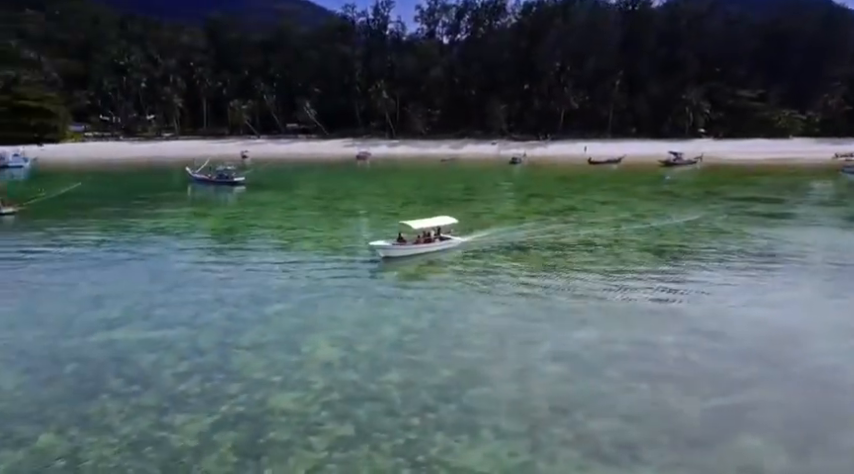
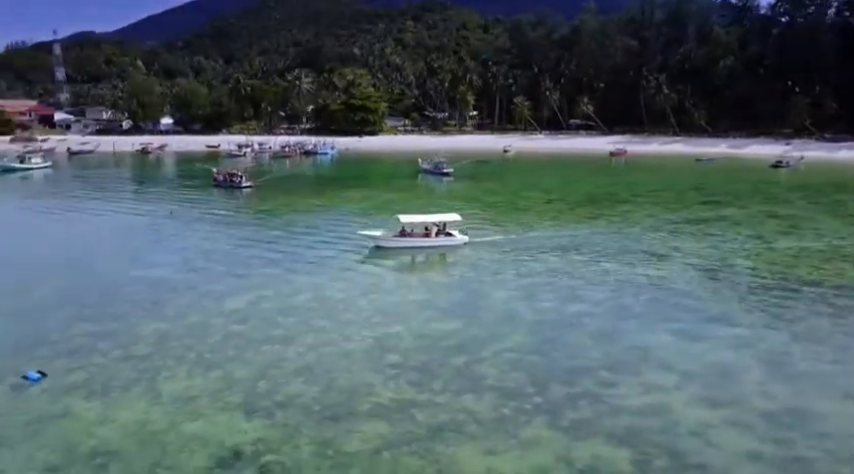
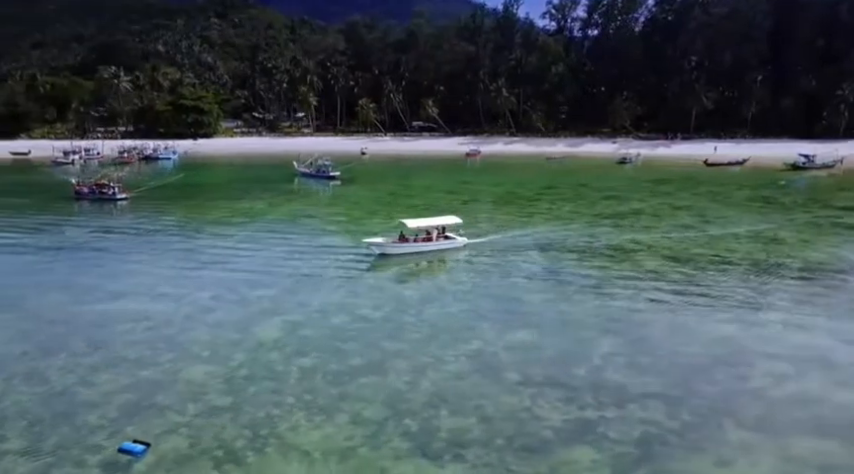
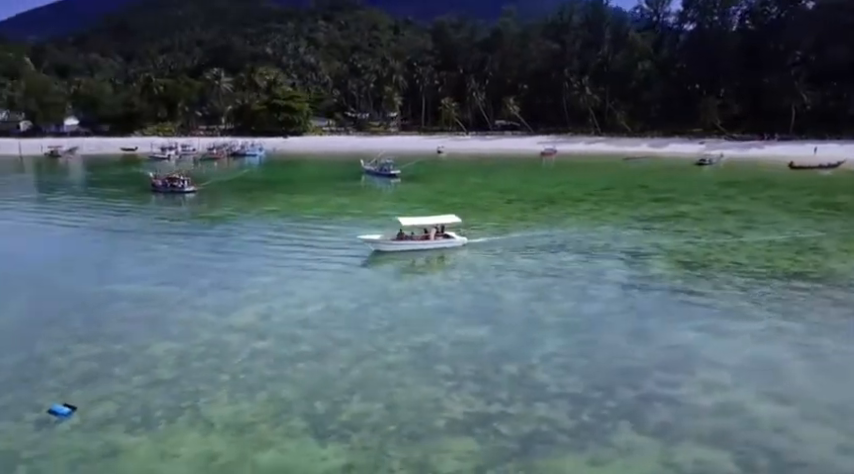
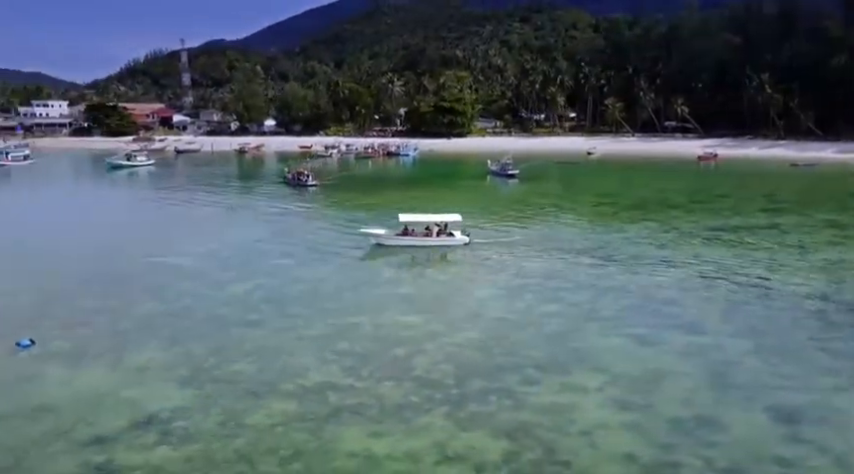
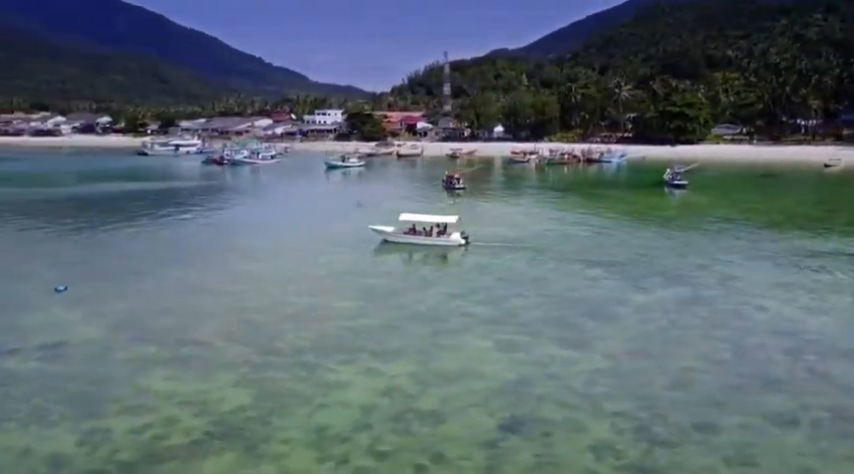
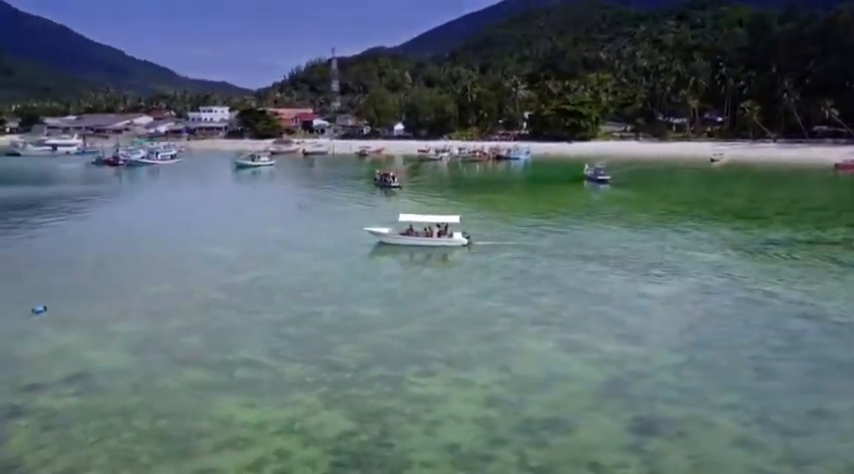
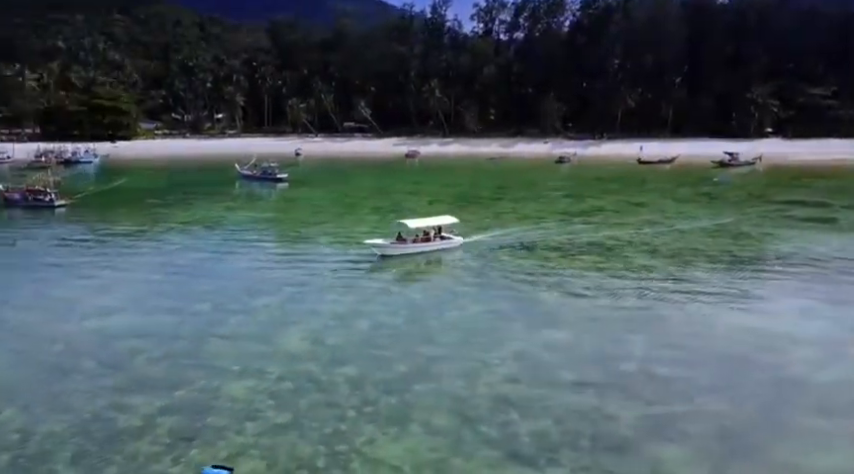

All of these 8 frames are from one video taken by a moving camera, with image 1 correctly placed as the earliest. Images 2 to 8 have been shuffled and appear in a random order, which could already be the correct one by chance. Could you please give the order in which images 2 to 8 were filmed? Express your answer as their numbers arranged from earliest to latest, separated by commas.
8, 3, 4, 2, 5, 7, 6
